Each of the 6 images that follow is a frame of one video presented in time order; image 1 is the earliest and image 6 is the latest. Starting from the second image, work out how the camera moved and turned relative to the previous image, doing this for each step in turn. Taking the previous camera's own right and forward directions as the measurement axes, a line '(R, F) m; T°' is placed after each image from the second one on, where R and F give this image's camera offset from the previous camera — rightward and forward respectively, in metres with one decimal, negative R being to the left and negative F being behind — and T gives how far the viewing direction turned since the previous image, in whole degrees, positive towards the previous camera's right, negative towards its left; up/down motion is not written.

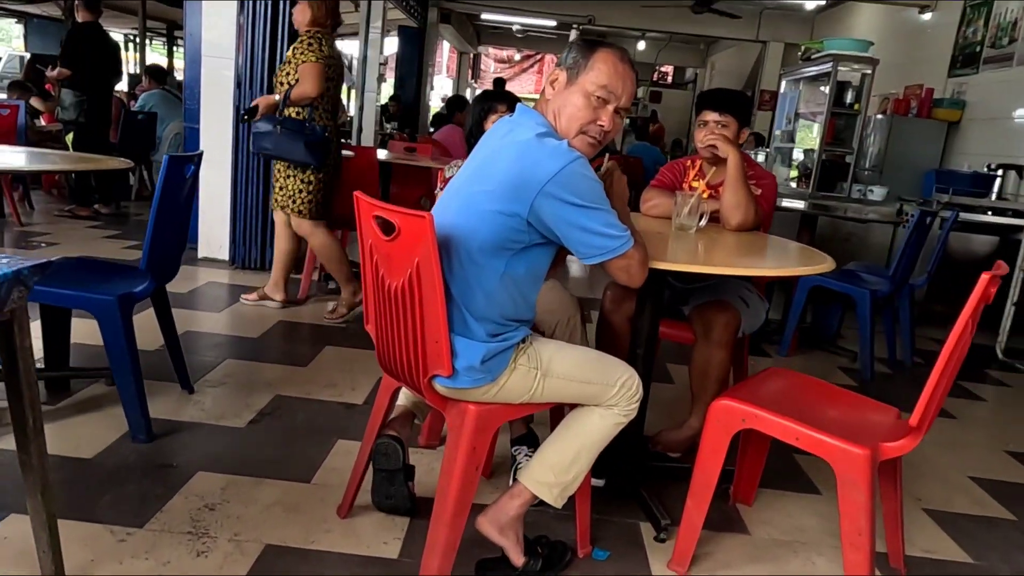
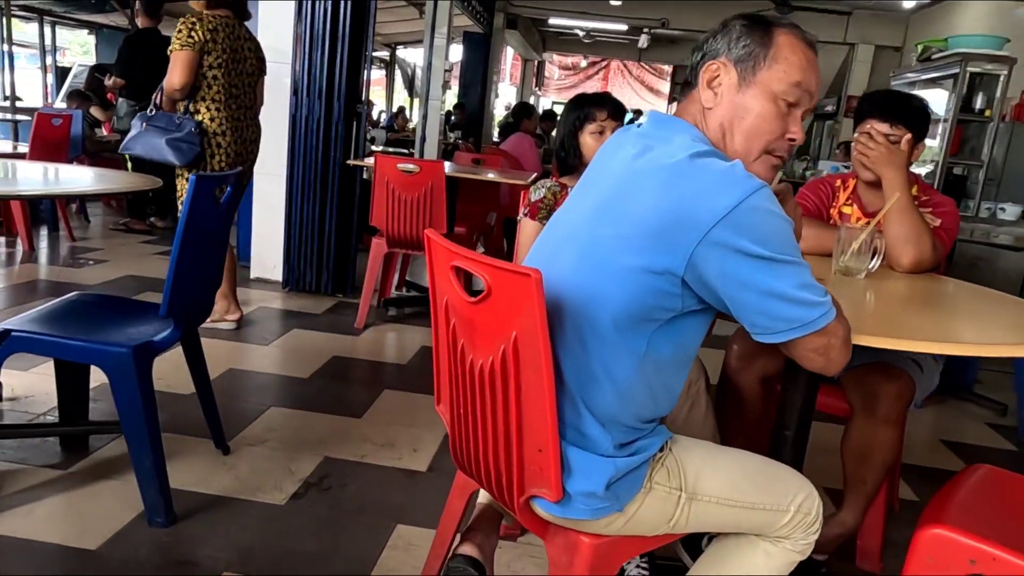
(-0.1, +0.4) m; -4°
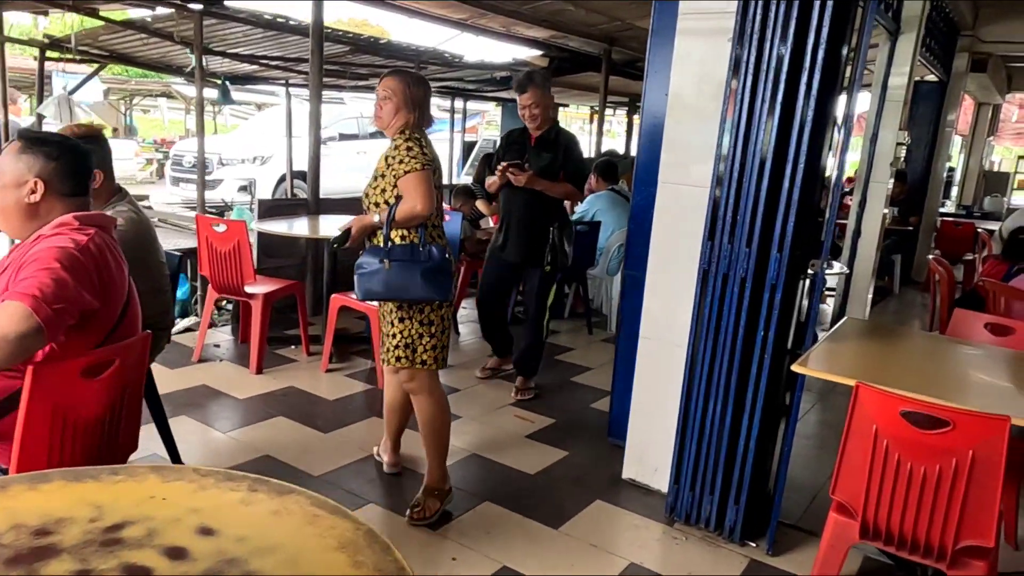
(-0.5, +1.3) m; -28°
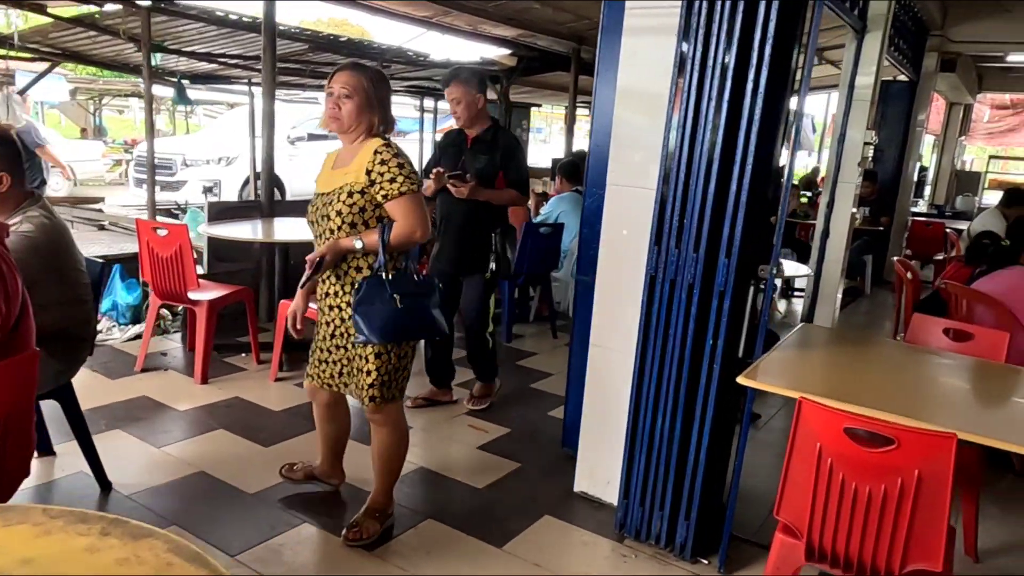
(+0.1, +0.1) m; +1°
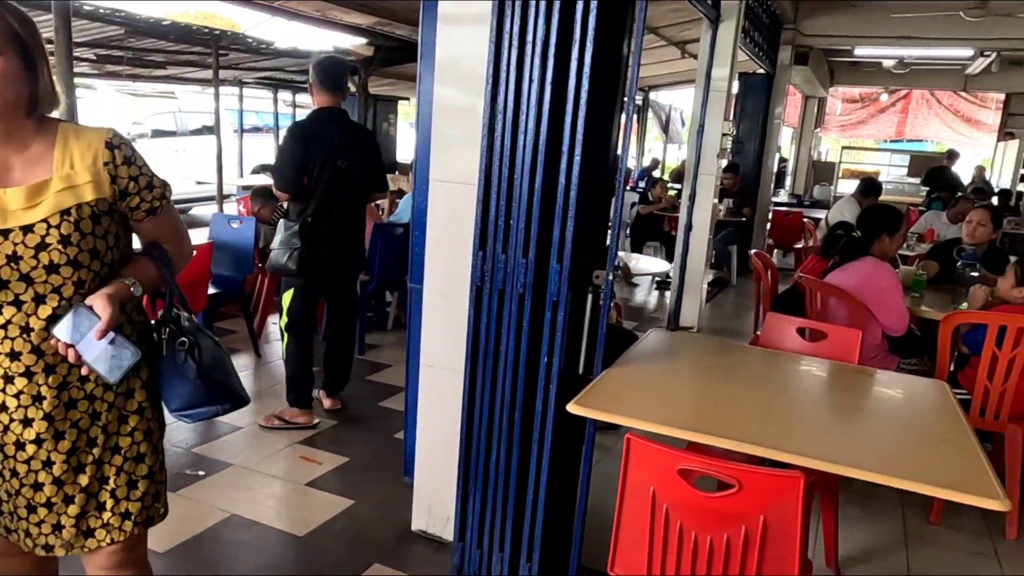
(+0.2, +0.3) m; +8°
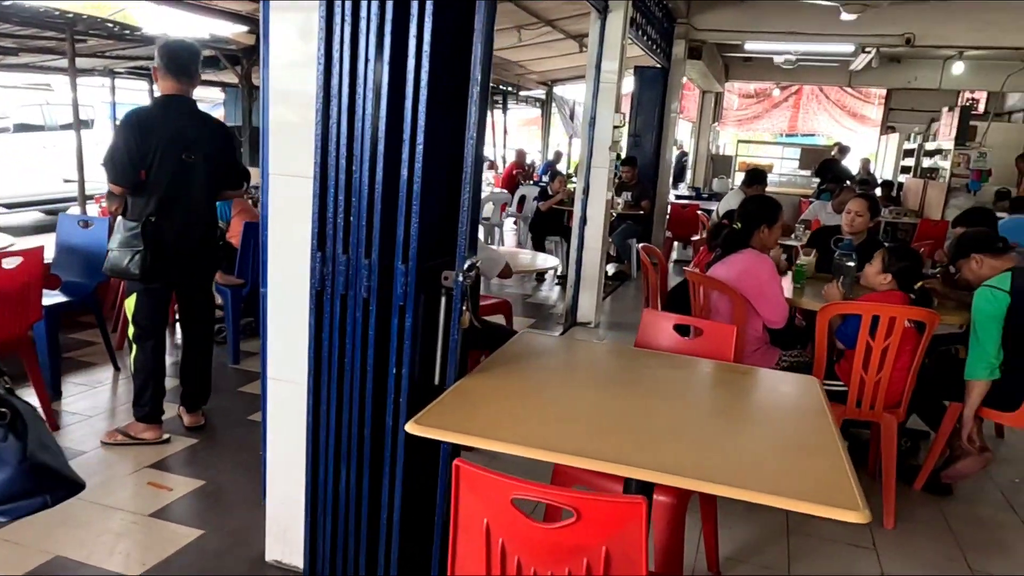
(+0.2, +0.2) m; +6°
